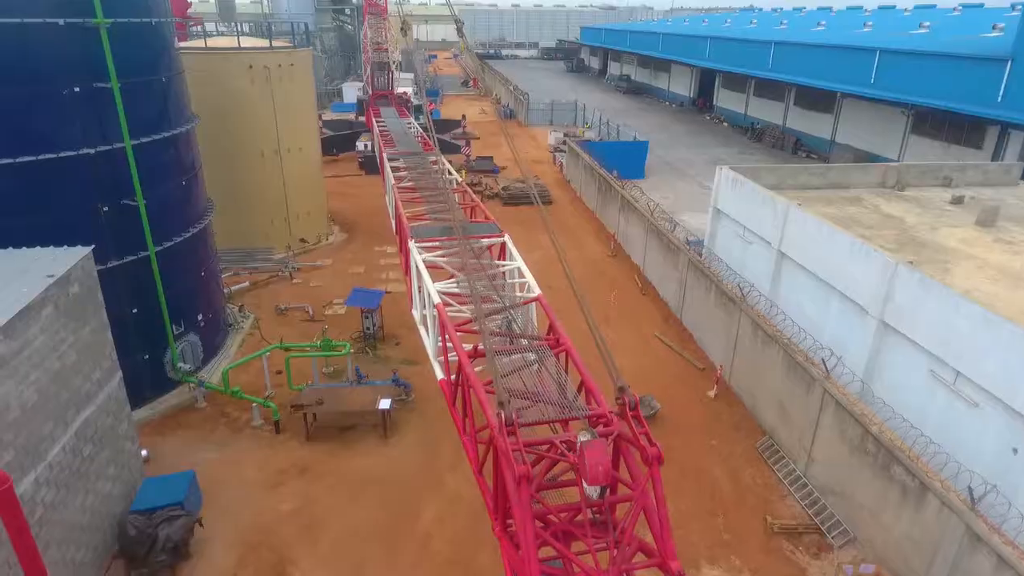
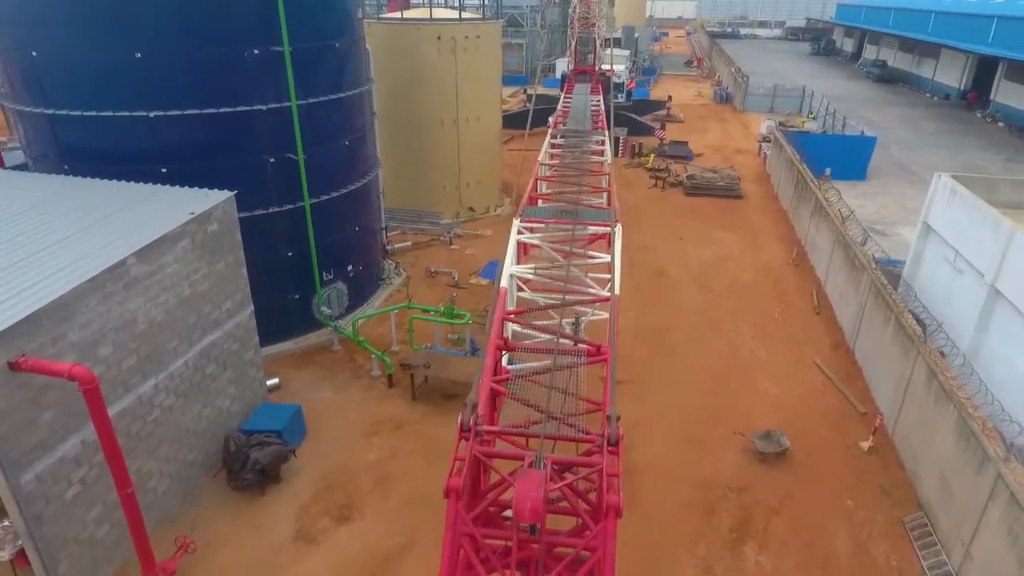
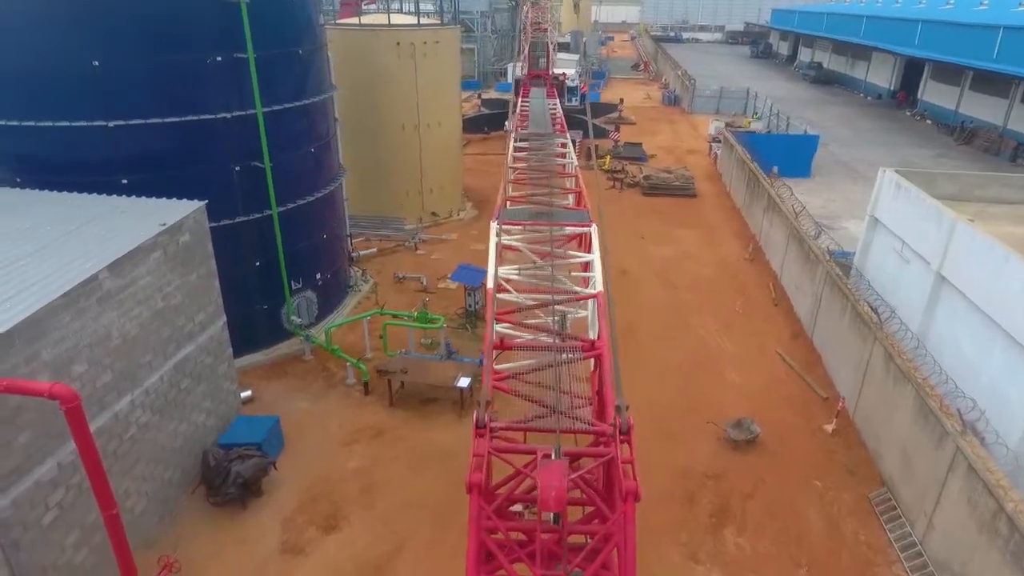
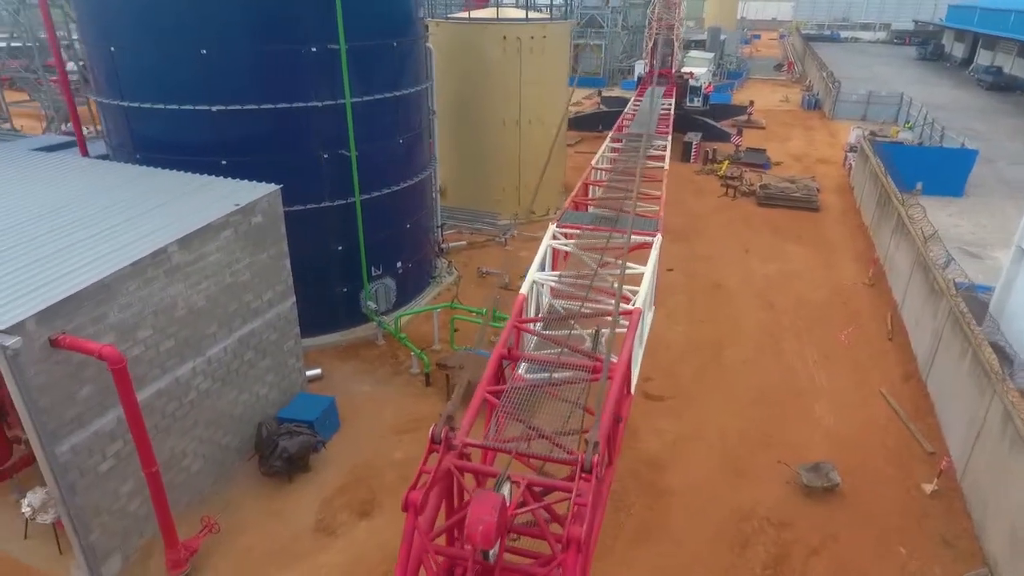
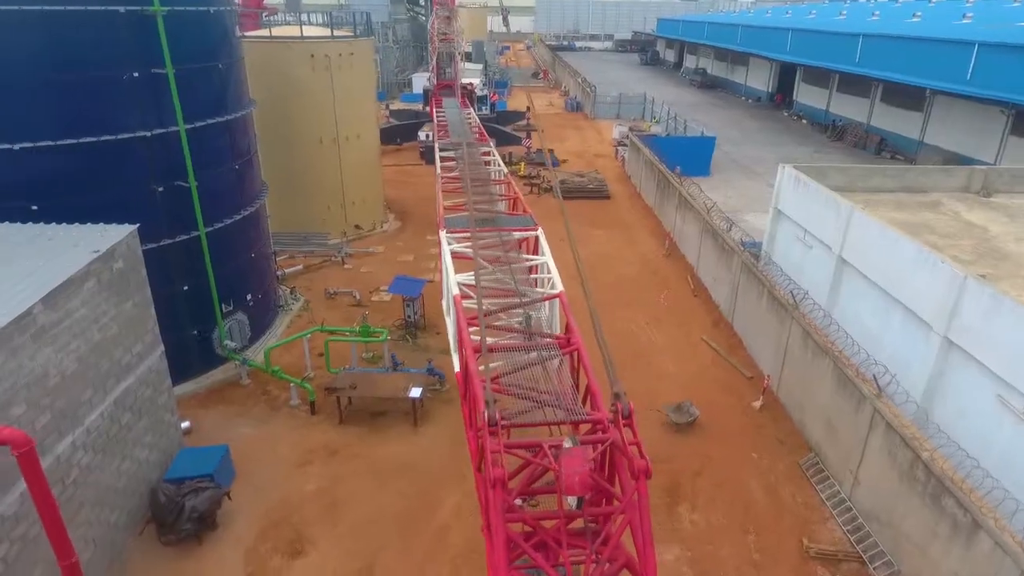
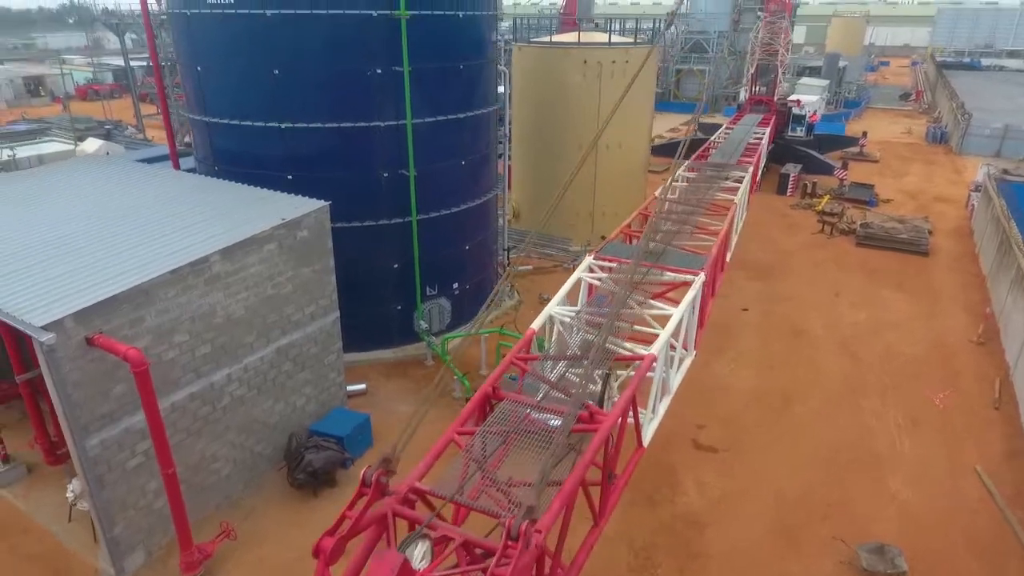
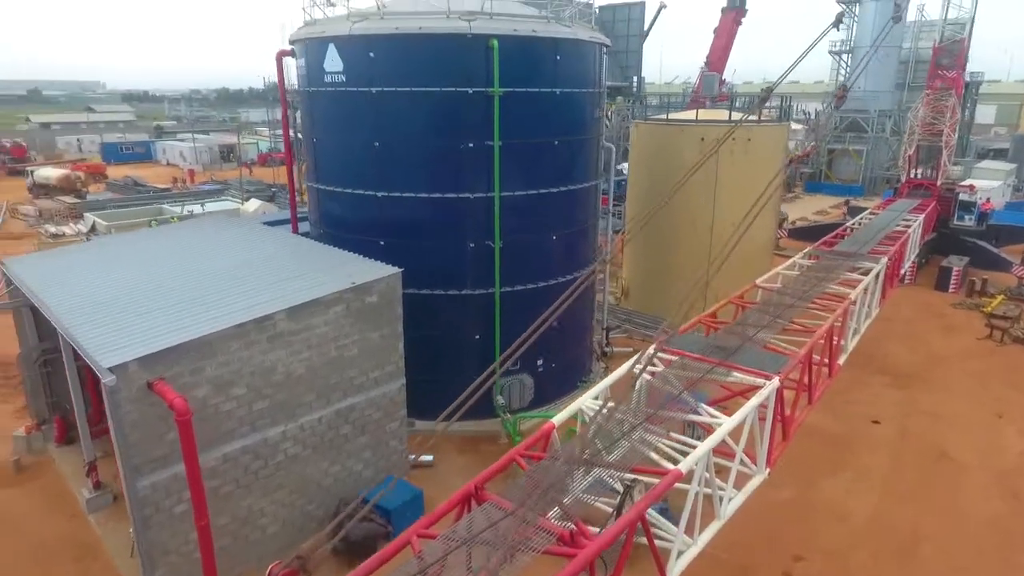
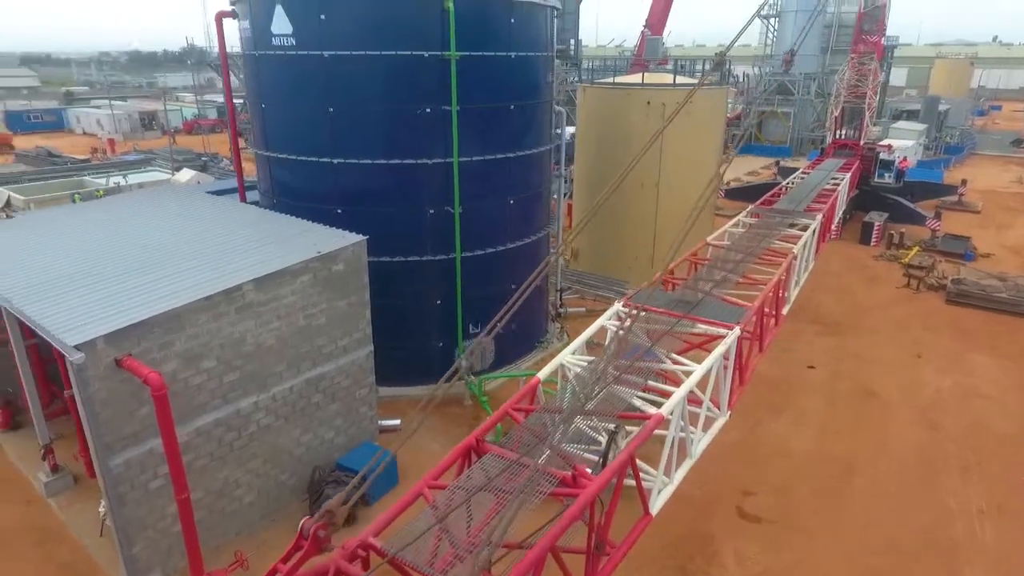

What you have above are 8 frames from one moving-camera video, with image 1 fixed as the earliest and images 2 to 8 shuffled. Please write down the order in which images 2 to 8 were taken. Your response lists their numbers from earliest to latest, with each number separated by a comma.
5, 3, 2, 4, 6, 8, 7
